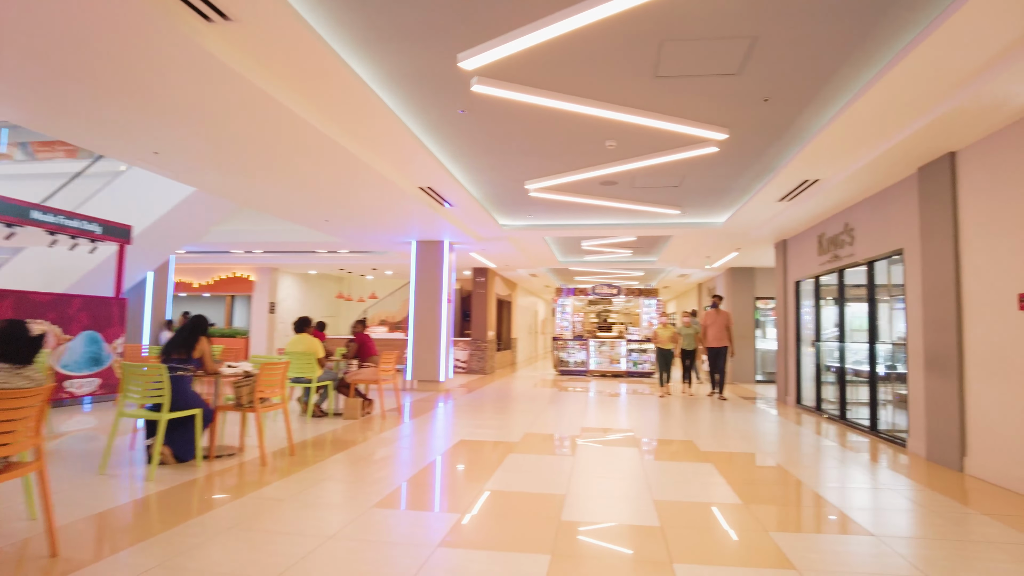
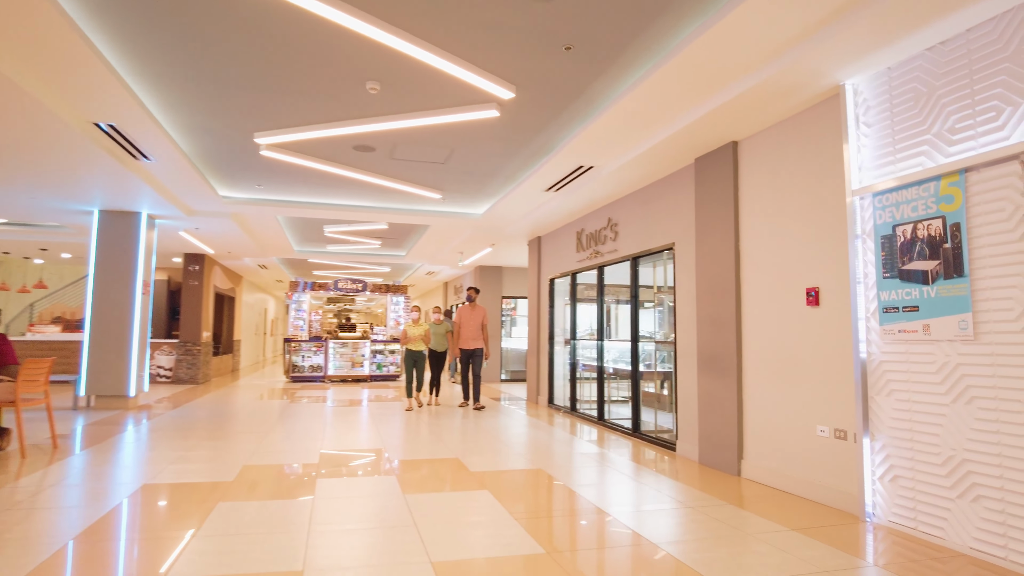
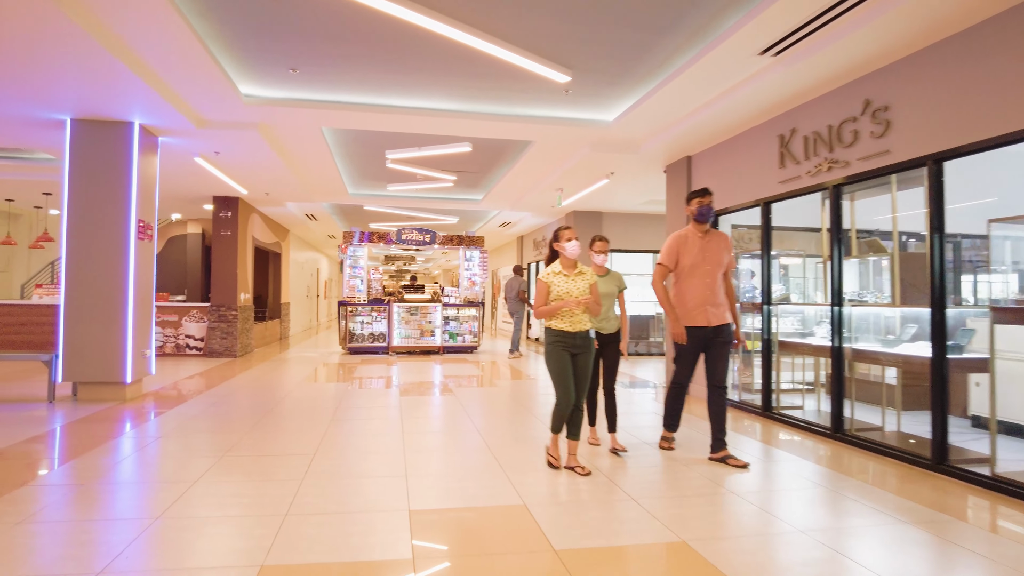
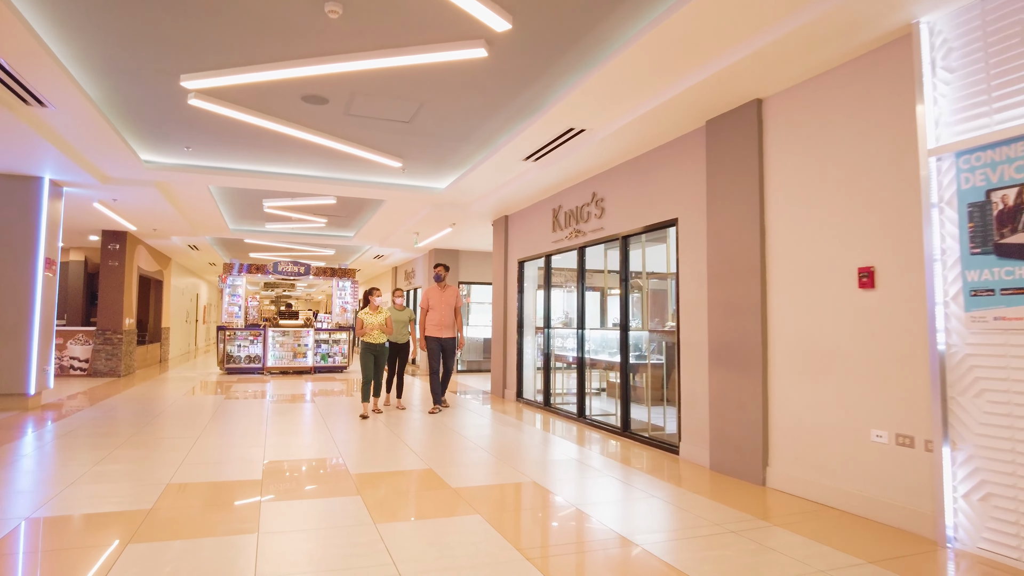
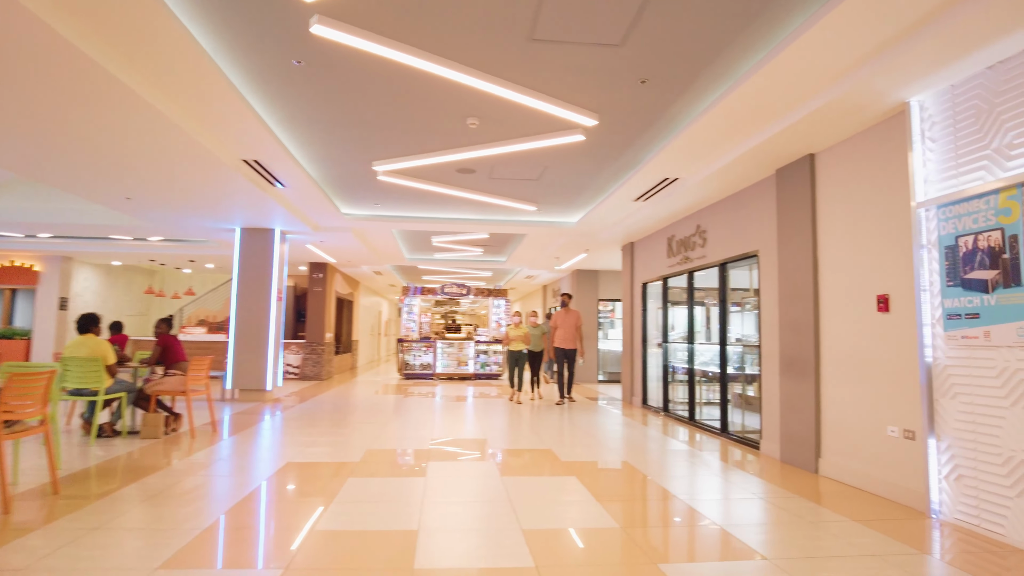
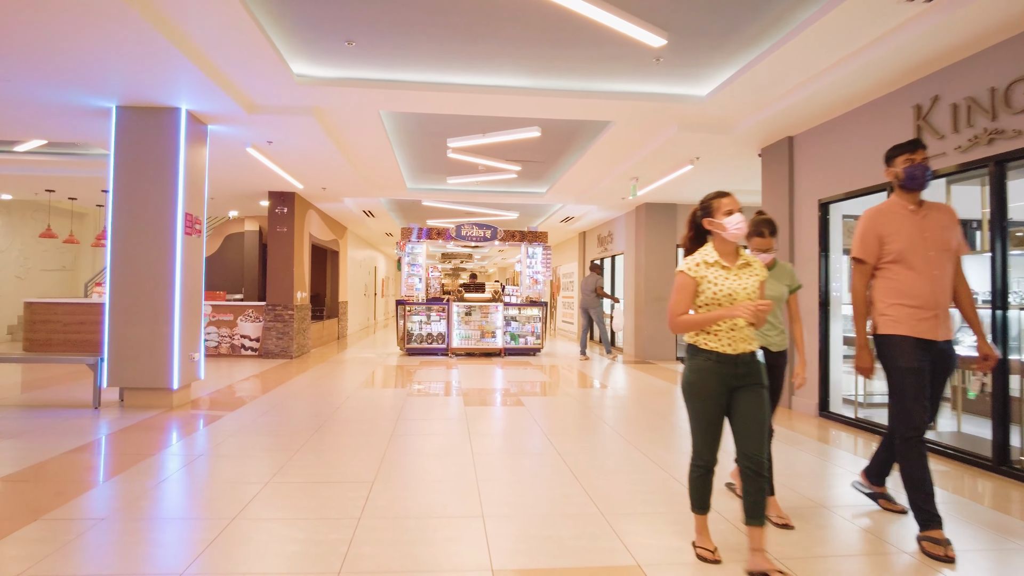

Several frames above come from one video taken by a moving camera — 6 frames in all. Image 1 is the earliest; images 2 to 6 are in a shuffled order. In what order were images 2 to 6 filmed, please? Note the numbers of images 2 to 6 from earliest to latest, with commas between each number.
5, 2, 4, 3, 6
